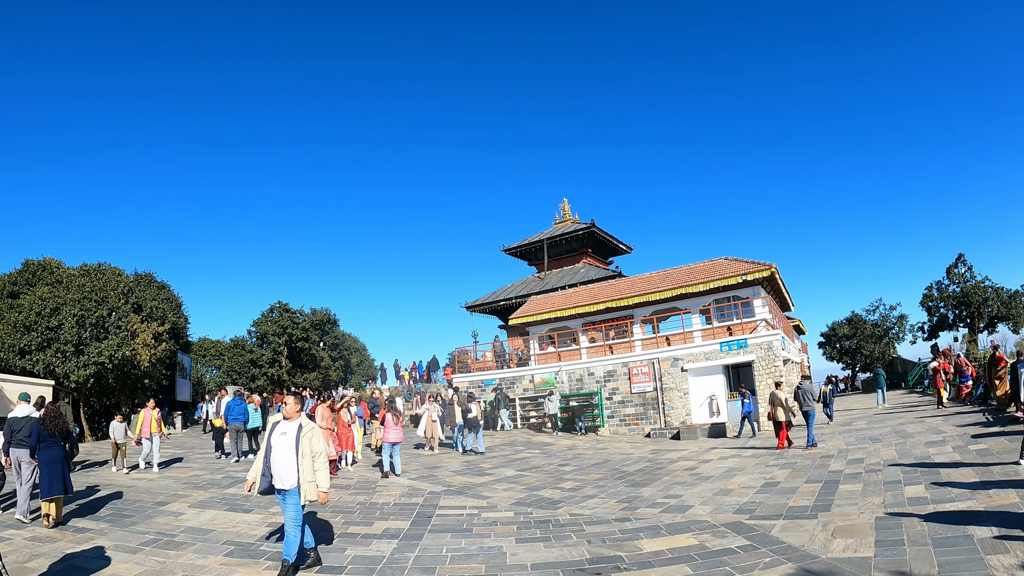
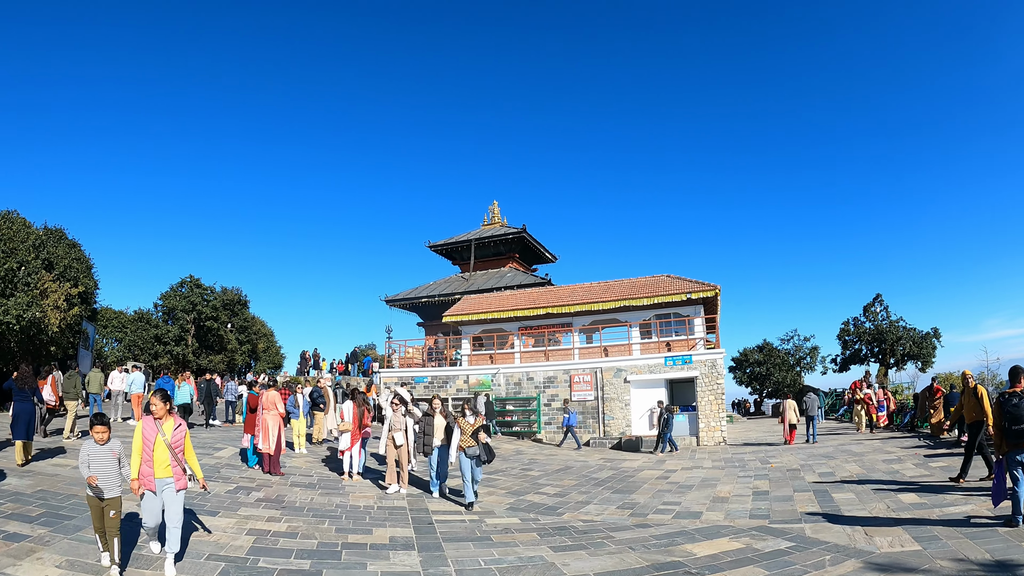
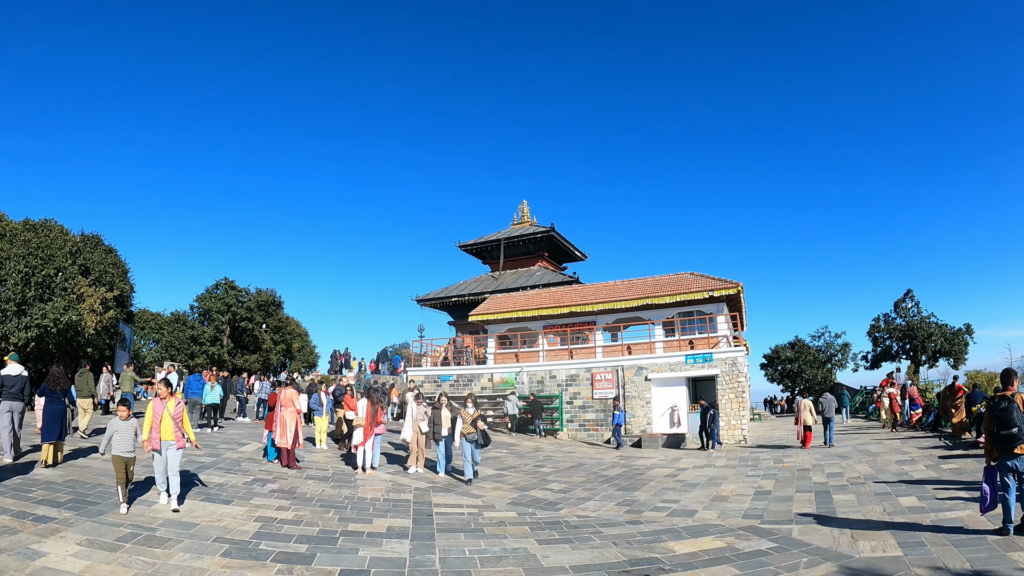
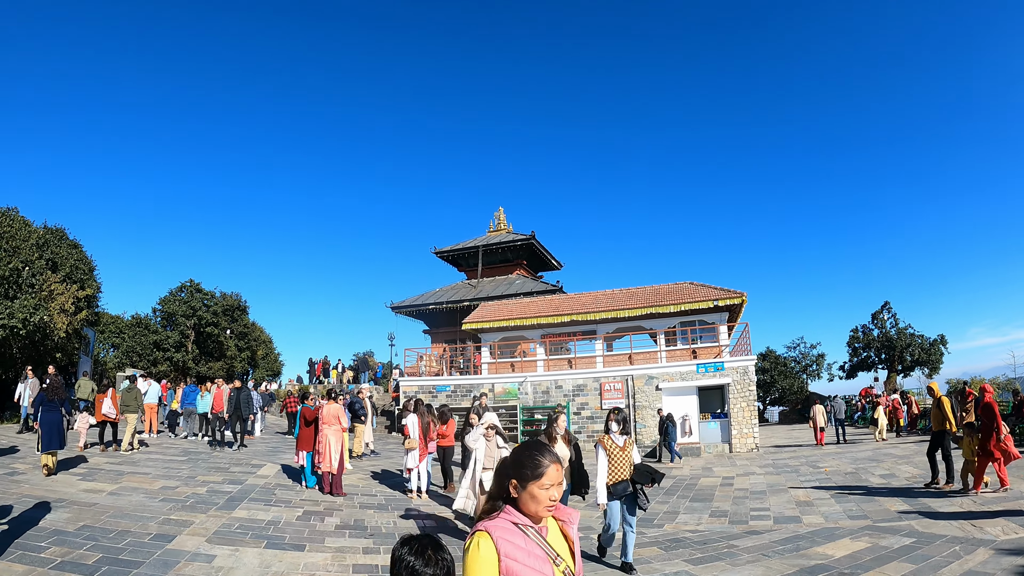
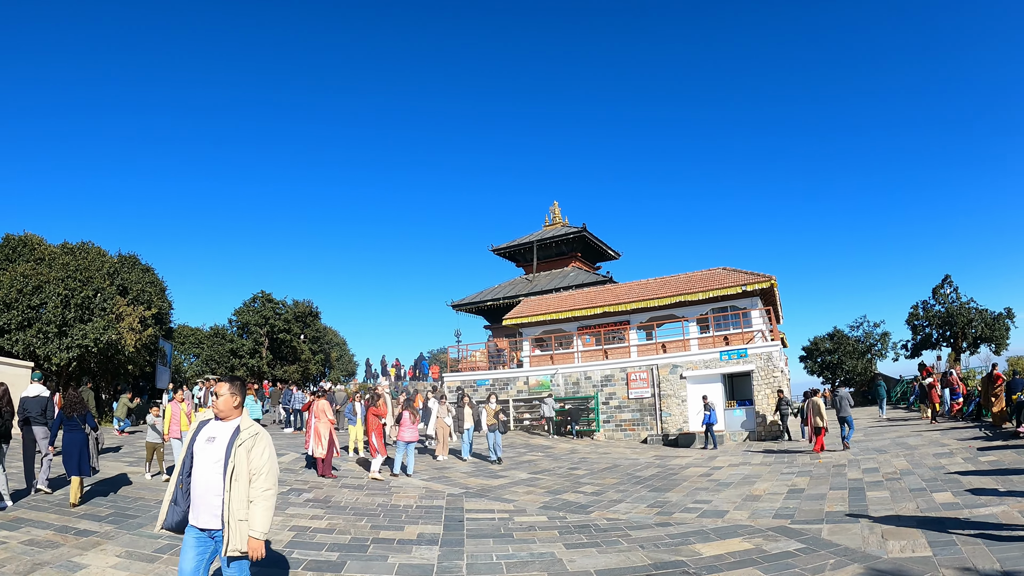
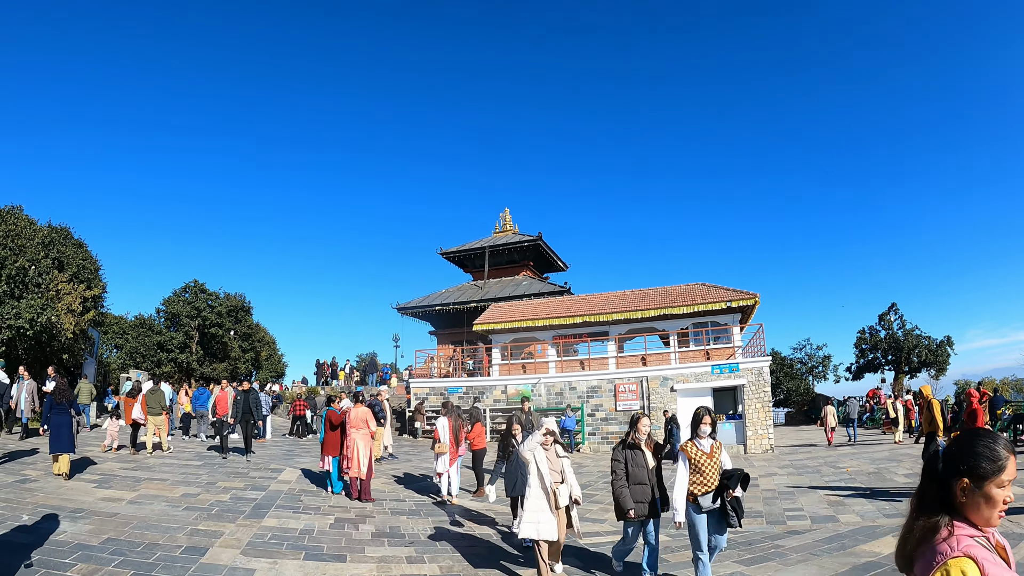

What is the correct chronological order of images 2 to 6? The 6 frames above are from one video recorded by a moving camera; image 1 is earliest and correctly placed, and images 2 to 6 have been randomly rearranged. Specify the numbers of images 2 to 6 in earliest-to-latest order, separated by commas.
5, 3, 2, 4, 6
